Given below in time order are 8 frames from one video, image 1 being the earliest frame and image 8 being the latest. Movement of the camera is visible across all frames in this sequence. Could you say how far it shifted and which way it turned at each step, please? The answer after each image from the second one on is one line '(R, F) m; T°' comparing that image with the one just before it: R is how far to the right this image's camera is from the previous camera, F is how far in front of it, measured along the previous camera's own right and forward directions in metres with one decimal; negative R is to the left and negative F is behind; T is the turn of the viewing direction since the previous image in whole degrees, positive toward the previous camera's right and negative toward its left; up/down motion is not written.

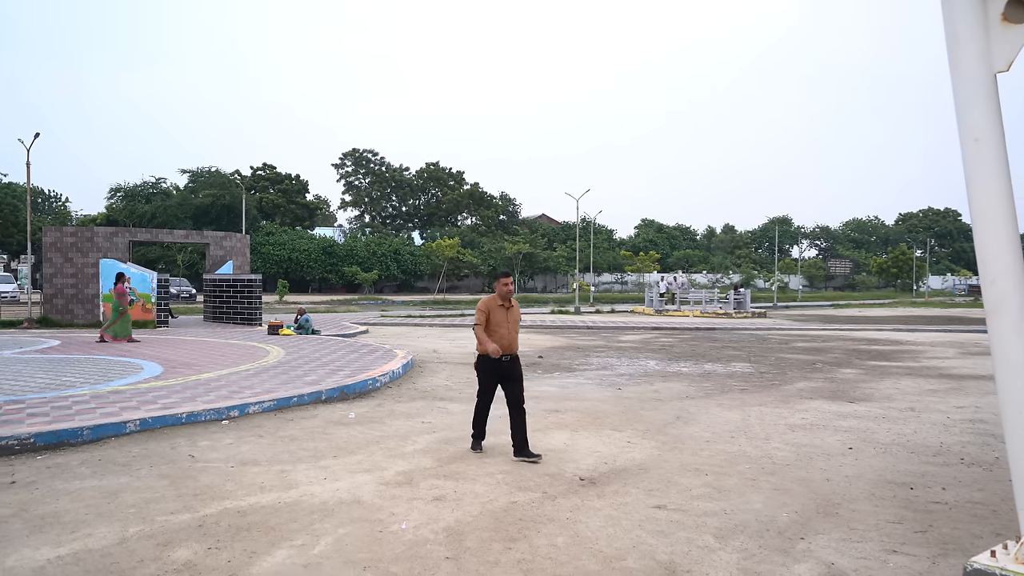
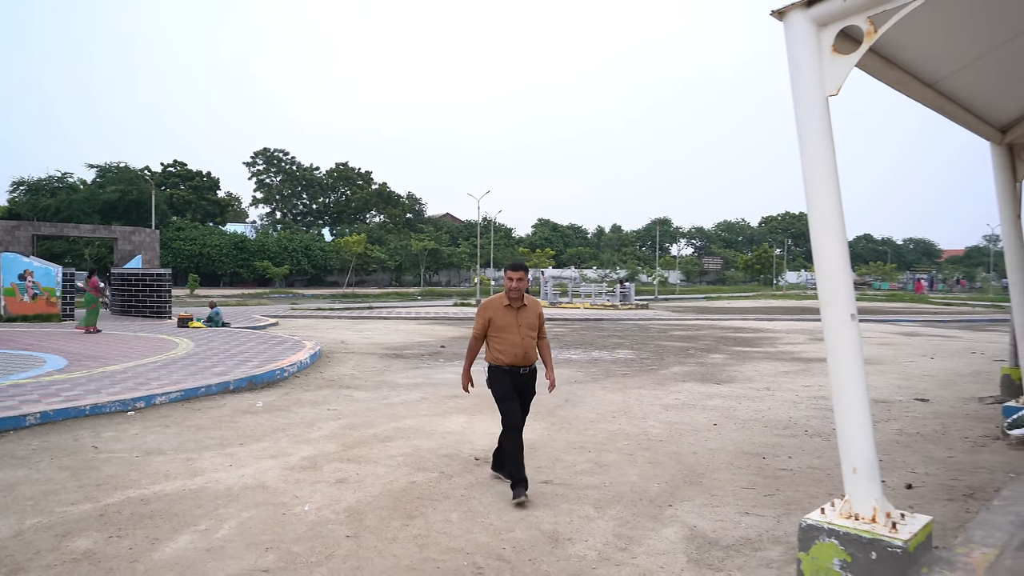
(+0.3, -0.4) m; +5°
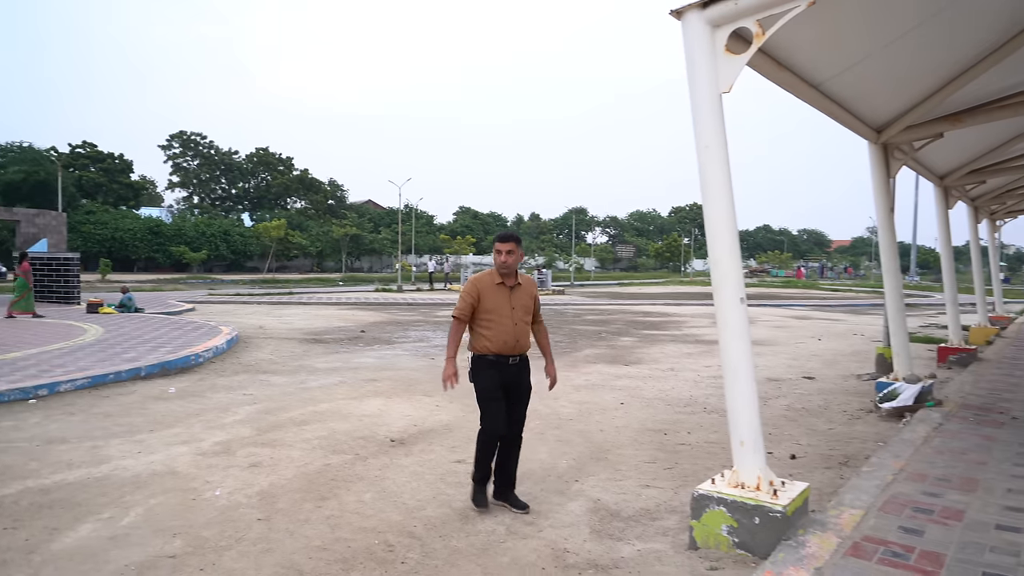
(+0.2, -0.1) m; +5°
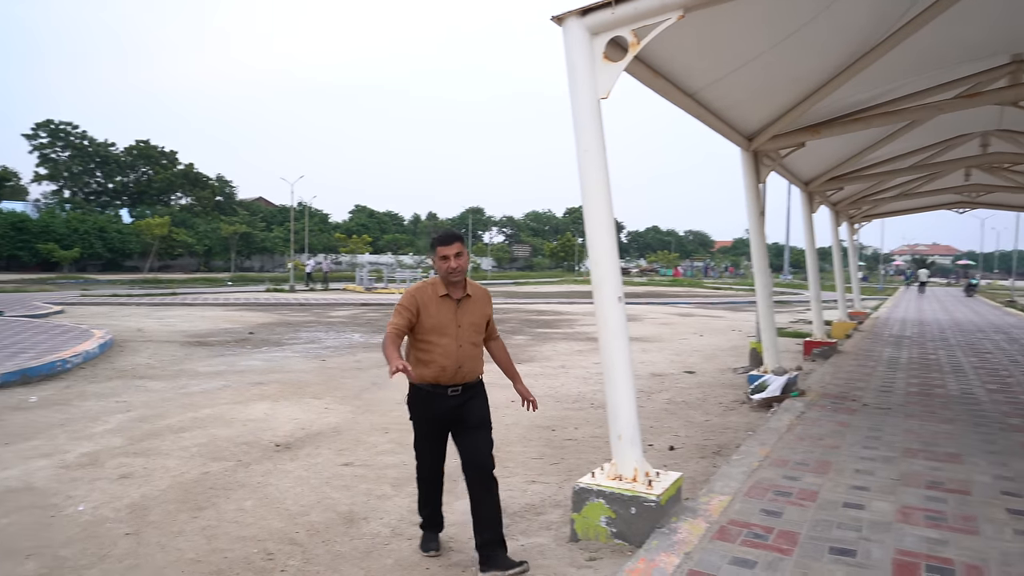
(+0.3, 0.0) m; +7°
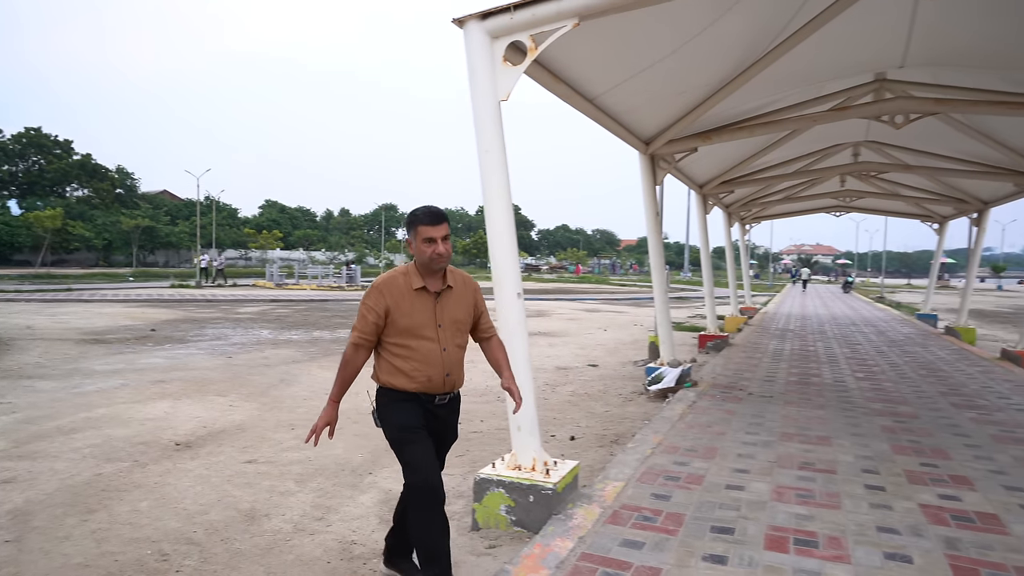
(+0.2, -0.1) m; +6°
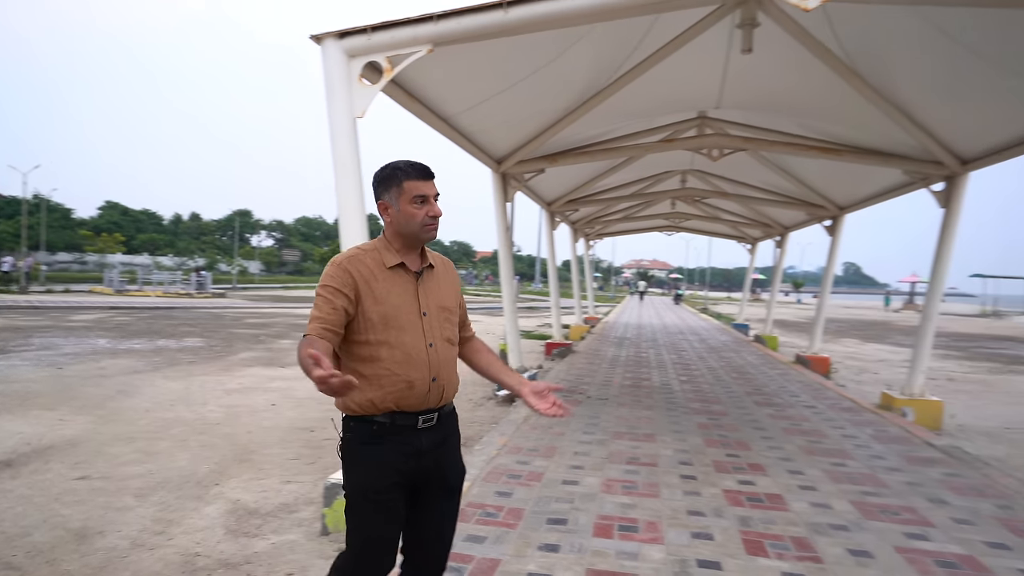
(+0.1, -0.3) m; +11°
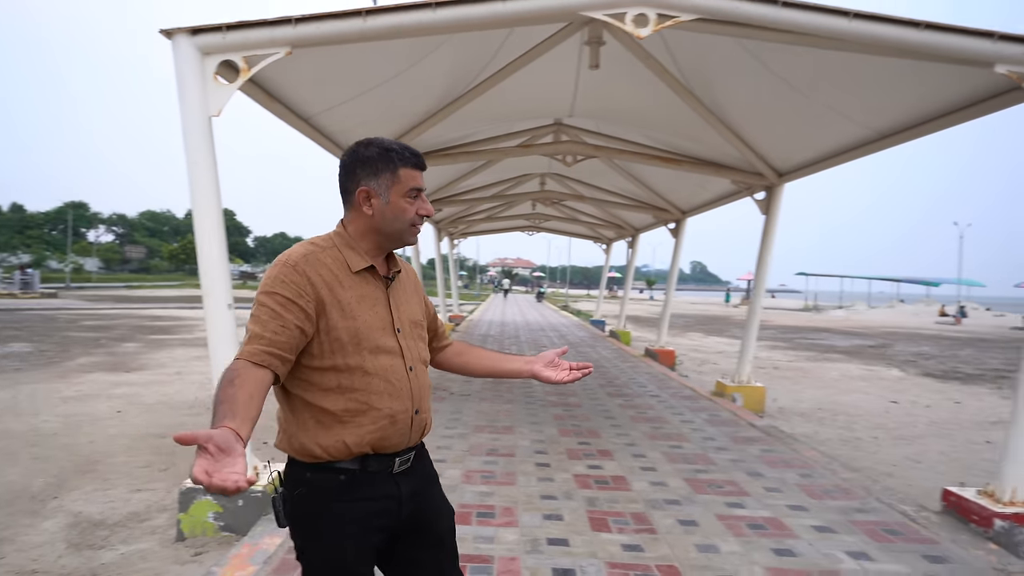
(0.0, -0.2) m; +11°
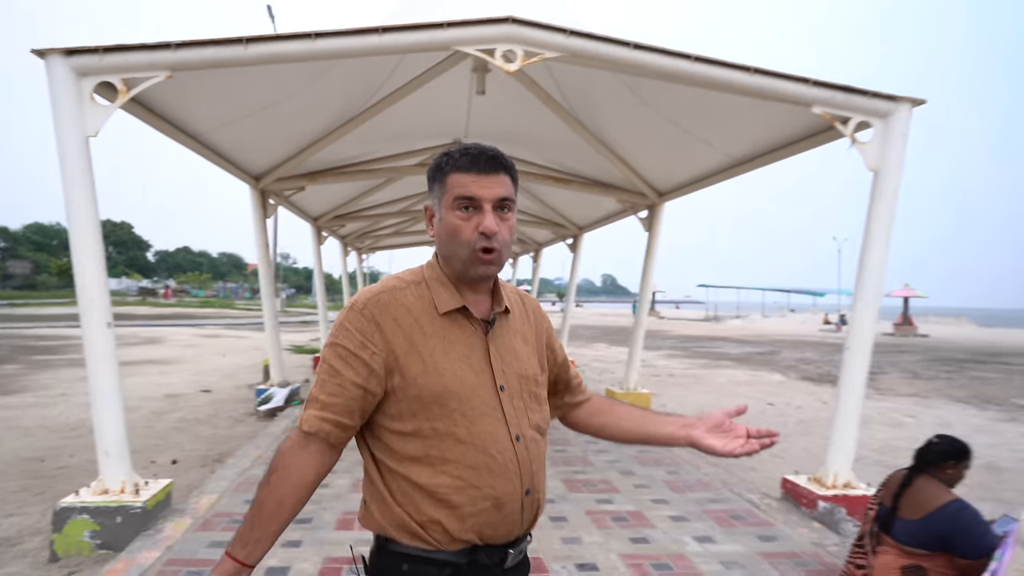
(+0.3, -0.3) m; +7°
